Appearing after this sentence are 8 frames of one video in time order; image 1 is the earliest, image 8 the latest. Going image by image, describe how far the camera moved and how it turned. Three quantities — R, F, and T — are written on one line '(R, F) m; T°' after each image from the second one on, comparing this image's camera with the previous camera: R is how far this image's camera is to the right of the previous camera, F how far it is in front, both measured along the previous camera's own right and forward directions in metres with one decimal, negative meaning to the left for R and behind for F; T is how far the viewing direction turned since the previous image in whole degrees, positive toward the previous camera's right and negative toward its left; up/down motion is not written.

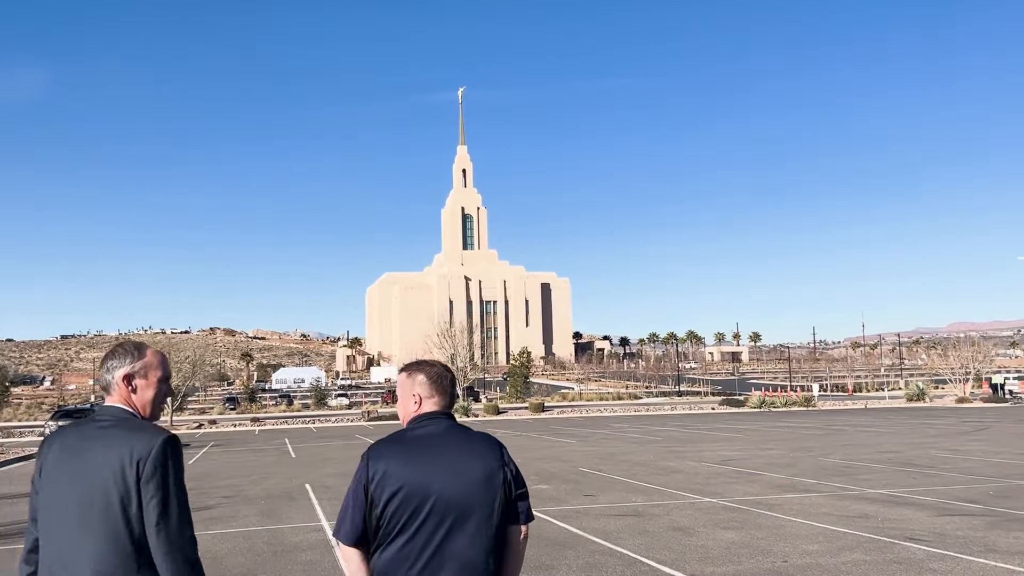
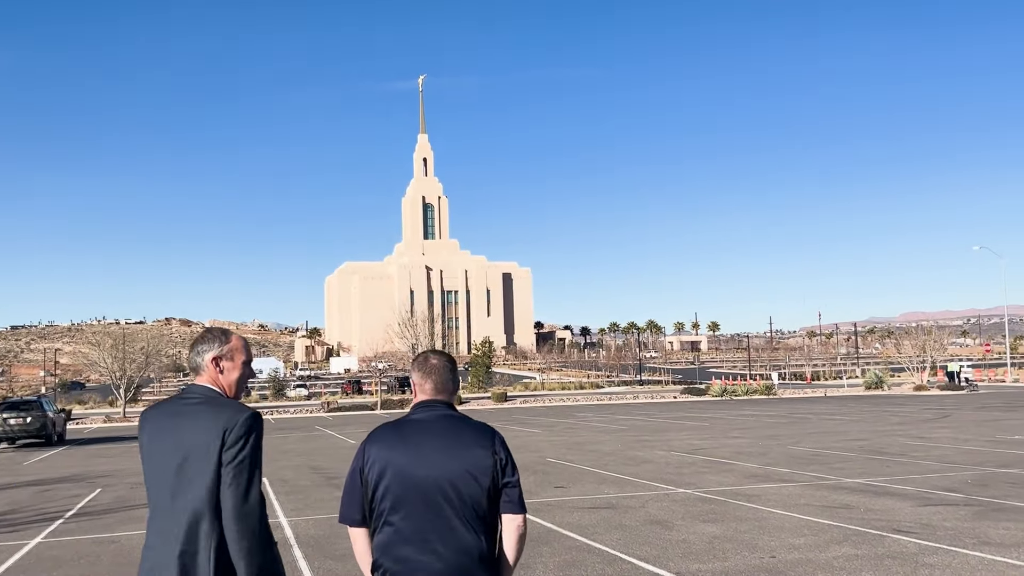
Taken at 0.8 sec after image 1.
(-0.1, +0.6) m; +3°
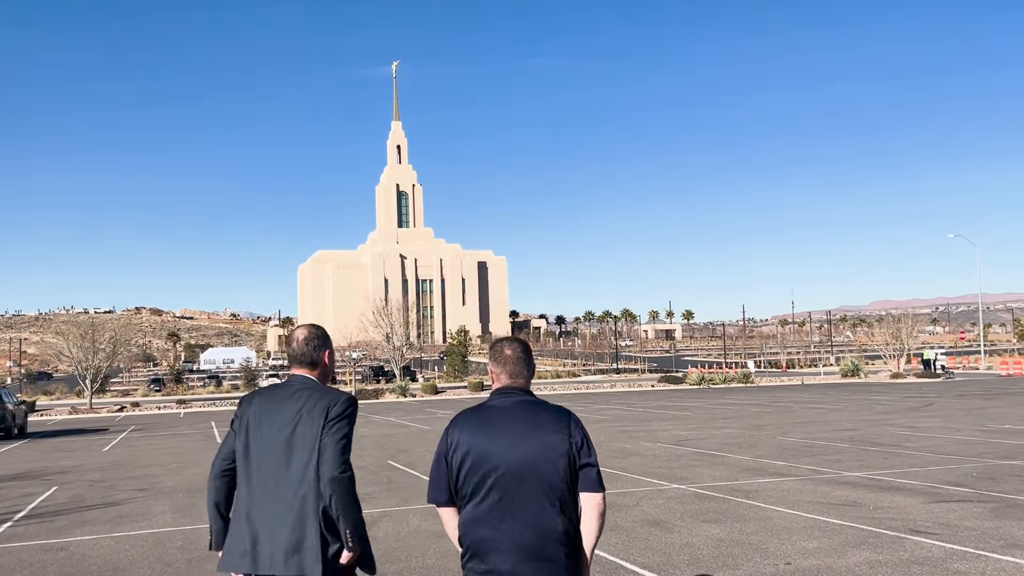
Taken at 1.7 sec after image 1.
(-0.1, +0.7) m; +2°
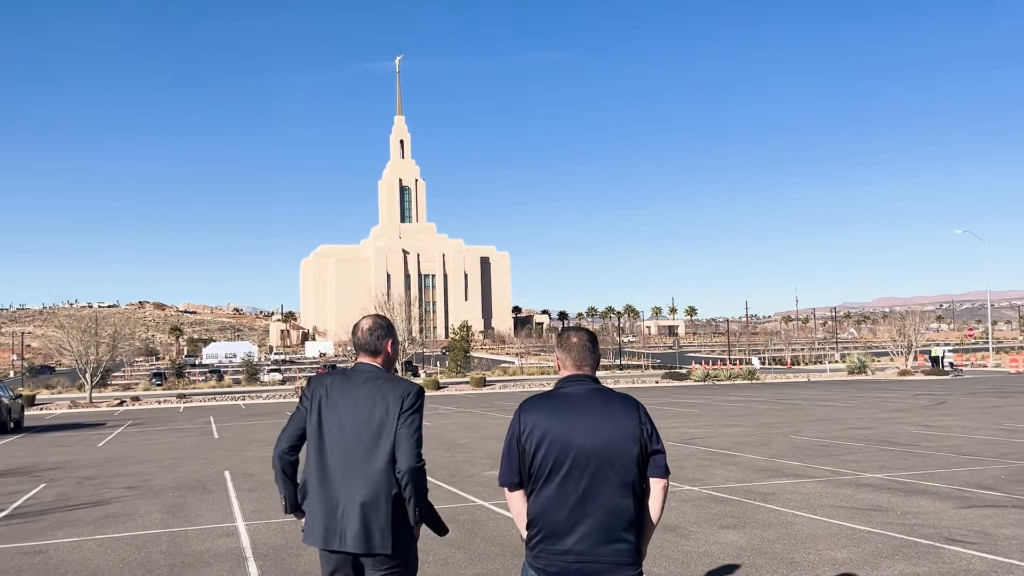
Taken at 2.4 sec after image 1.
(0.0, +0.5) m; 0°
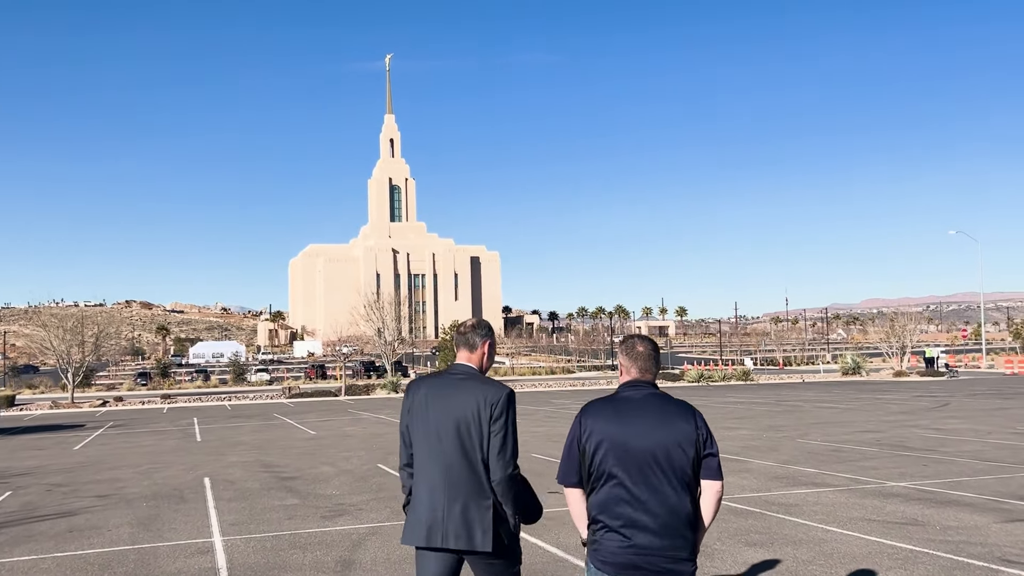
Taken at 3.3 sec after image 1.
(-0.1, +0.8) m; +1°
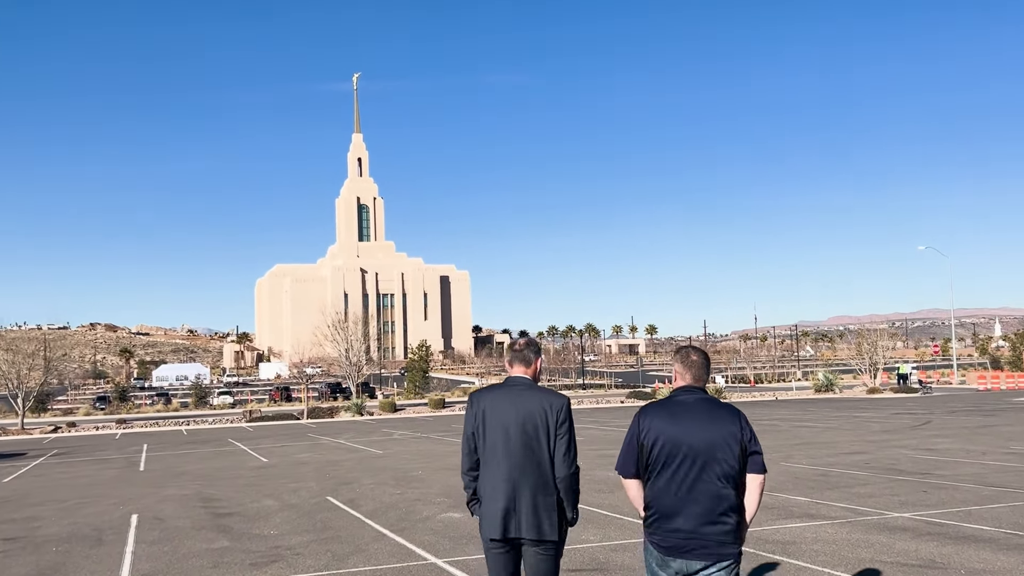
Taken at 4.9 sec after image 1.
(+0.1, +1.1) m; +2°
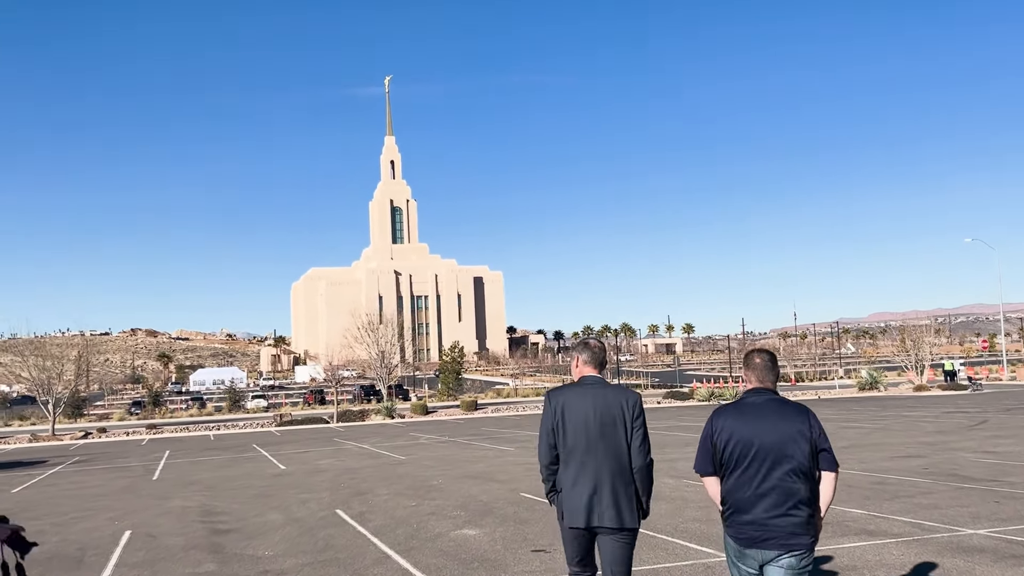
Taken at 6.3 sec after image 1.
(+0.2, +1.0) m; -2°
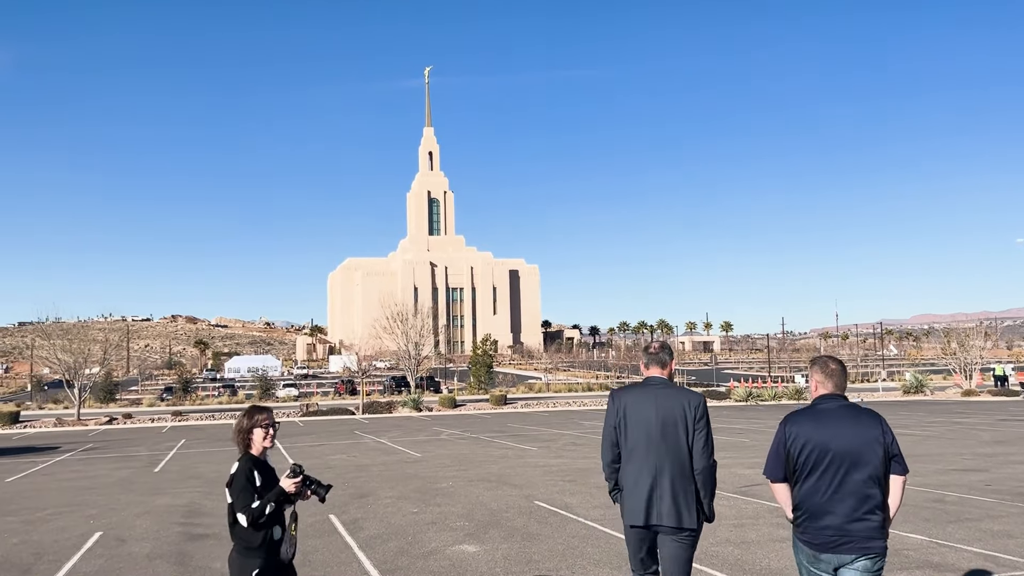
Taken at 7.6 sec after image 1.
(+0.3, +1.2) m; -3°
